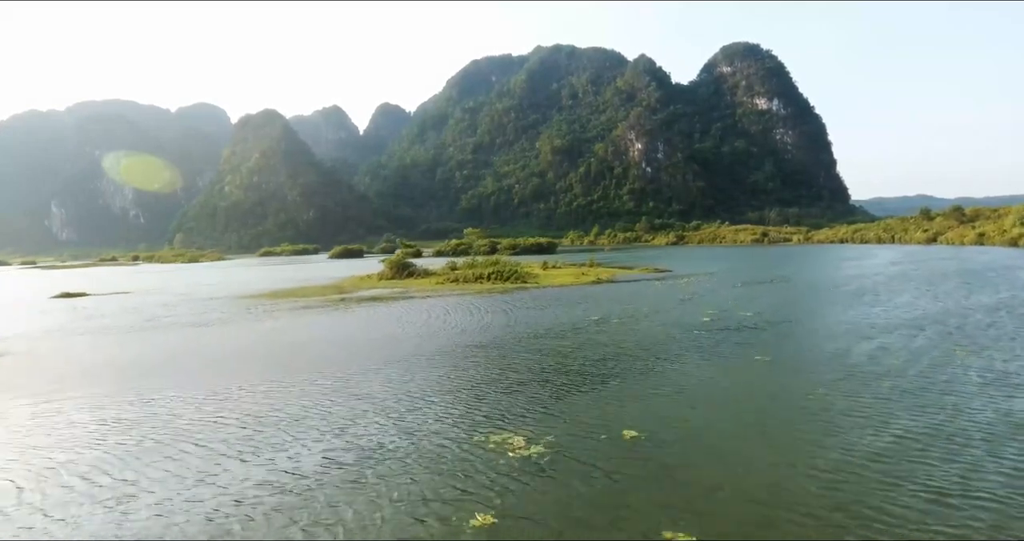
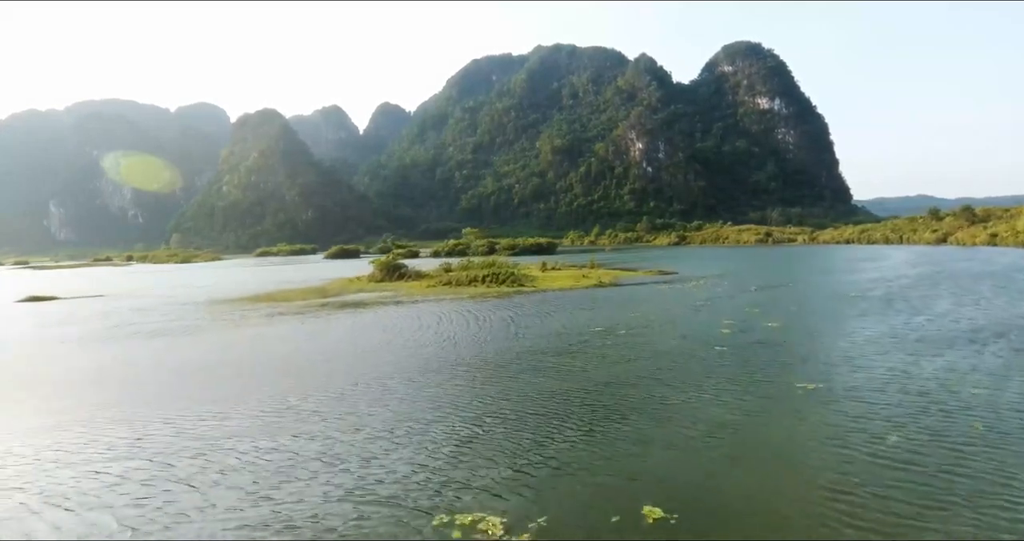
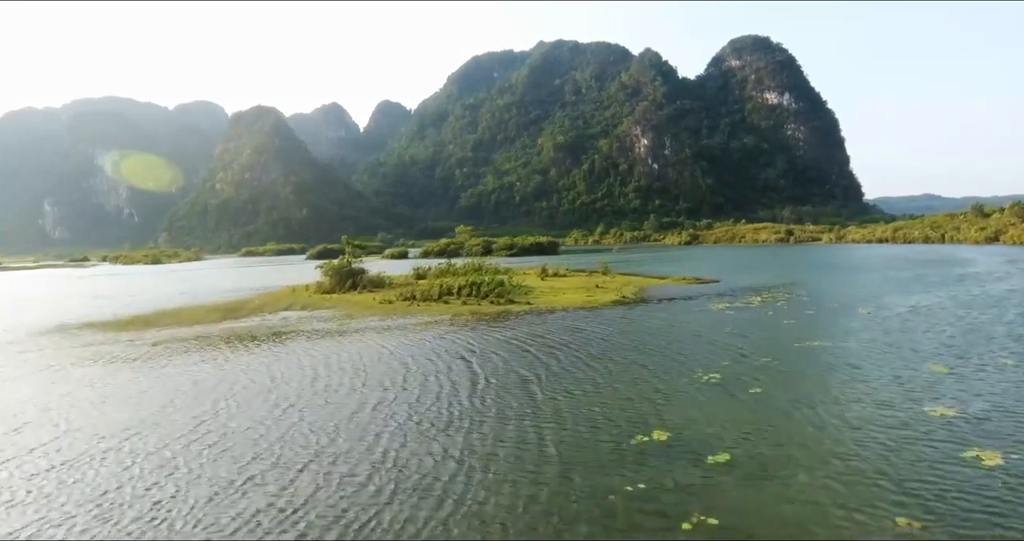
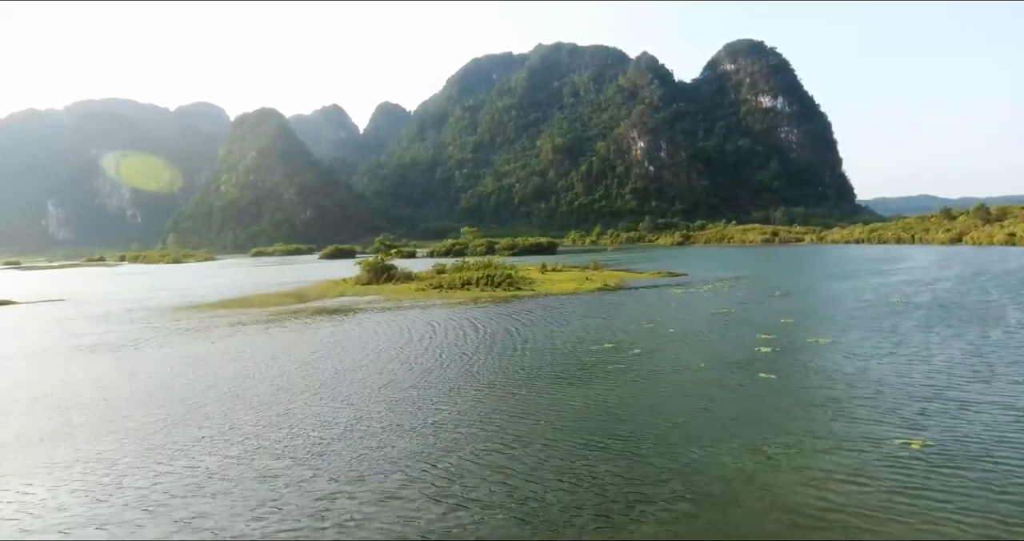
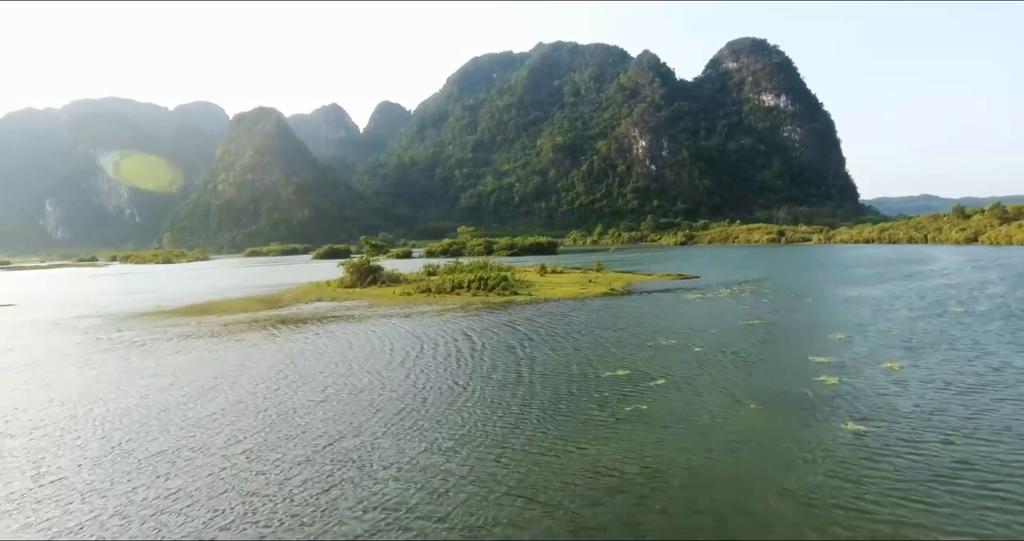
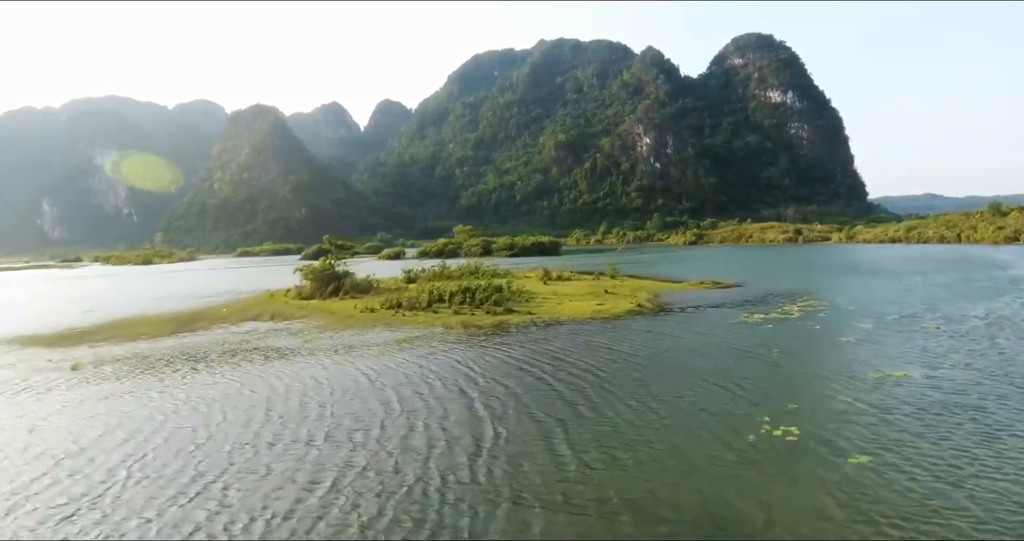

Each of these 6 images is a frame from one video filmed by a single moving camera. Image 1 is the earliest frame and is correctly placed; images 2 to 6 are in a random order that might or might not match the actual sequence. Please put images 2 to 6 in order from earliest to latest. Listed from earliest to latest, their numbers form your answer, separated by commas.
2, 4, 5, 3, 6
